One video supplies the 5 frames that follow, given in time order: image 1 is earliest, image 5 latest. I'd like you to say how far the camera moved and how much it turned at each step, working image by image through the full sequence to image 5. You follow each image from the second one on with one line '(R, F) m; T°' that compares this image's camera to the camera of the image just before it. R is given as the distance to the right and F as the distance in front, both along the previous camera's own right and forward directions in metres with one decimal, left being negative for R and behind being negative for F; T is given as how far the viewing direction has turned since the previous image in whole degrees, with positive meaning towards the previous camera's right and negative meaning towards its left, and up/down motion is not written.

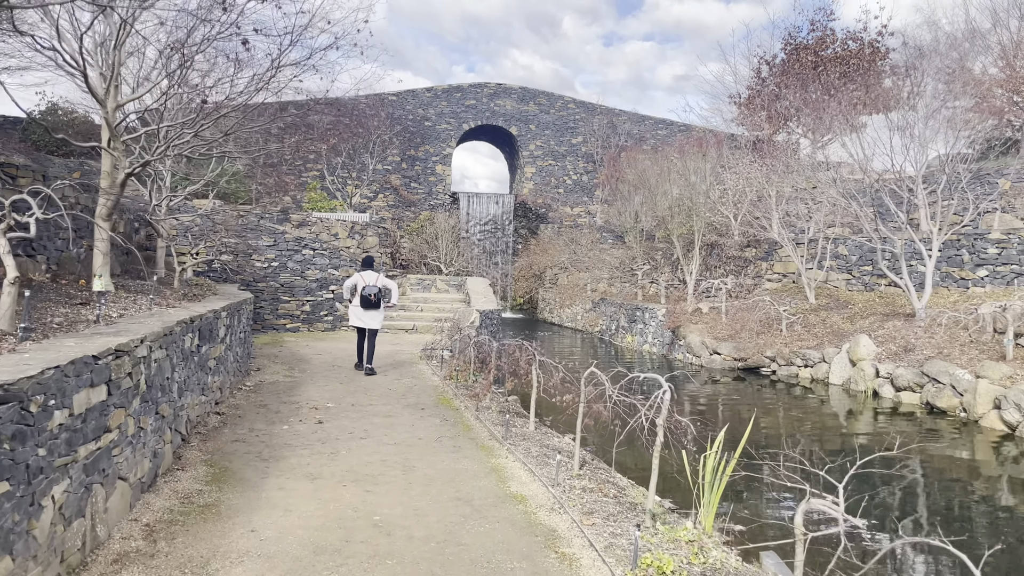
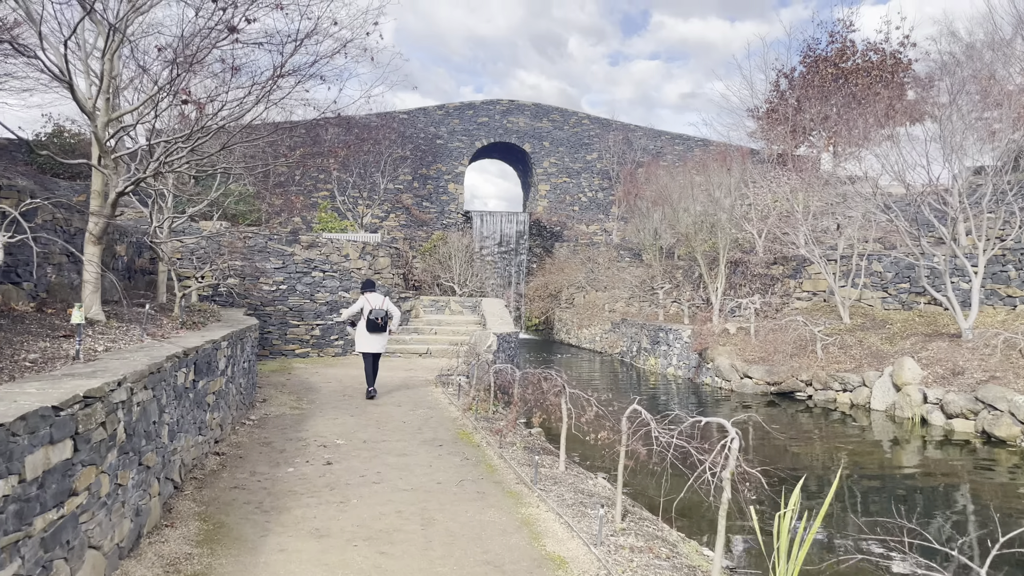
(-0.1, +0.5) m; -1°
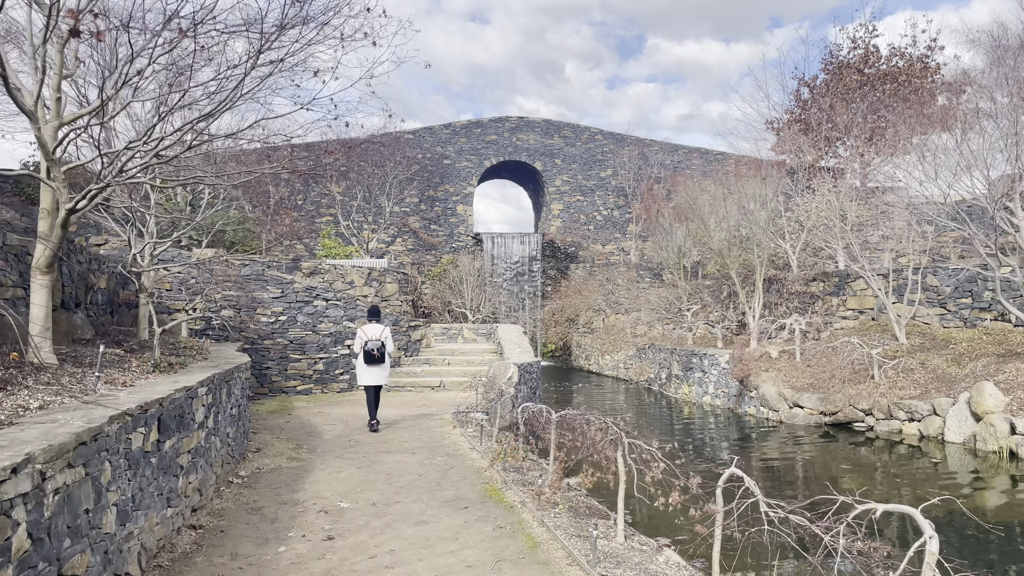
(-0.2, +0.9) m; -1°
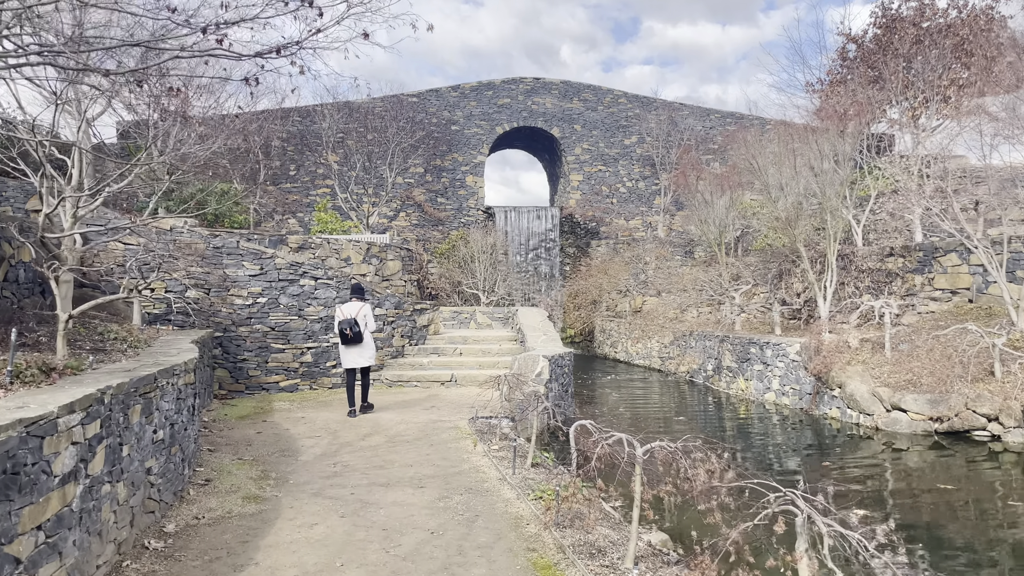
(-0.3, +1.7) m; 0°
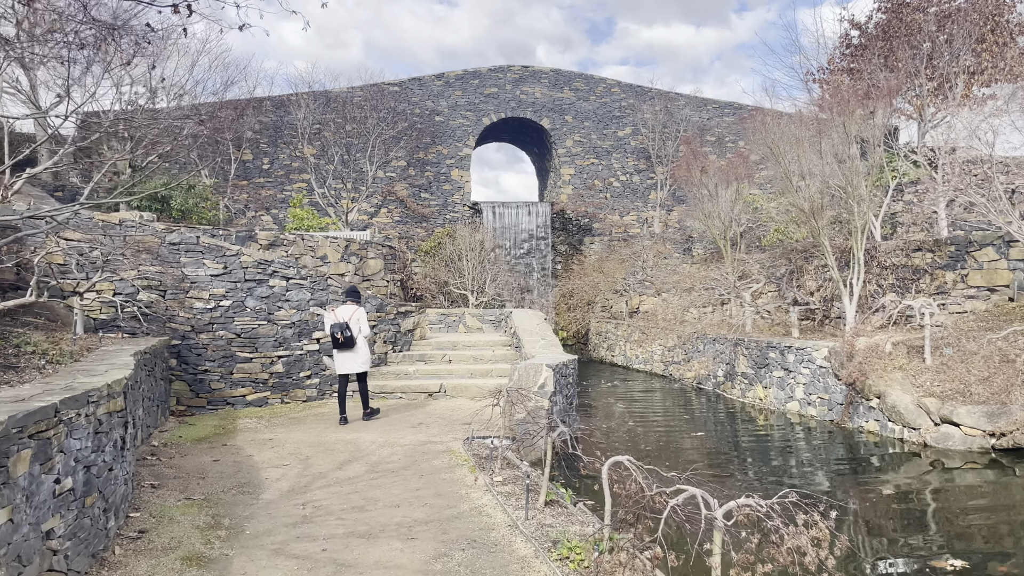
(-0.2, +0.9) m; +2°
